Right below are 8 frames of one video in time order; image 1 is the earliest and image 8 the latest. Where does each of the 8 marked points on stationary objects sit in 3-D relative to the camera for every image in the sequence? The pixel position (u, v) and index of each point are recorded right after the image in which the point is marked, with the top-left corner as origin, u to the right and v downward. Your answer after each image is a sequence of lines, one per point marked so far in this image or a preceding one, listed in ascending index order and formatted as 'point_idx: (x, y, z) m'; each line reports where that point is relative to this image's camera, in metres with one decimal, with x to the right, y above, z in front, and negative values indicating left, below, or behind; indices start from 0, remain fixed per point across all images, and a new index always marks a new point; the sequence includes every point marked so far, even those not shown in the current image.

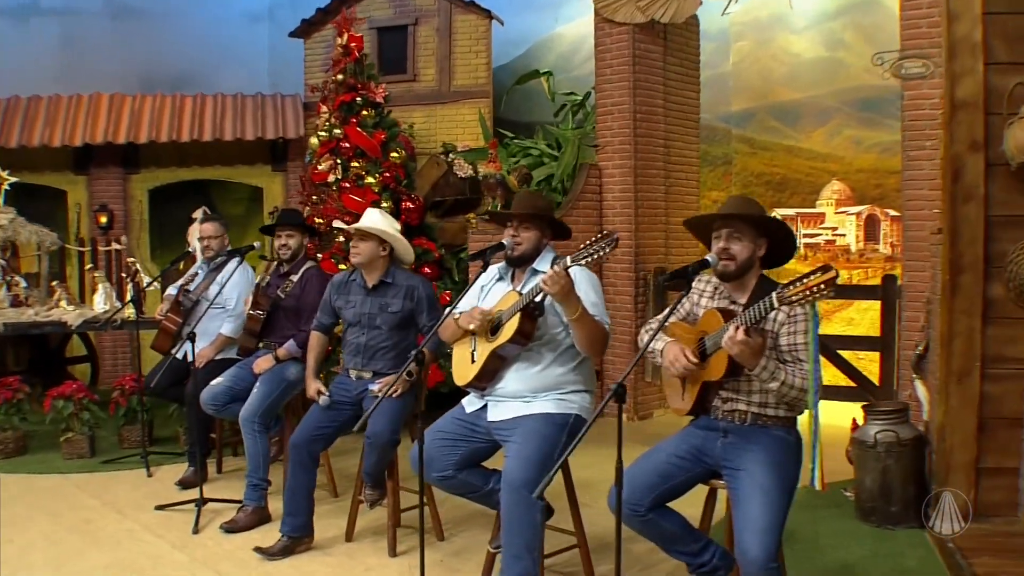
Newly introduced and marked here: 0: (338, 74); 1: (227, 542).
0: (-1.0, +1.3, +6.5) m
1: (-1.2, -1.1, +4.6) m
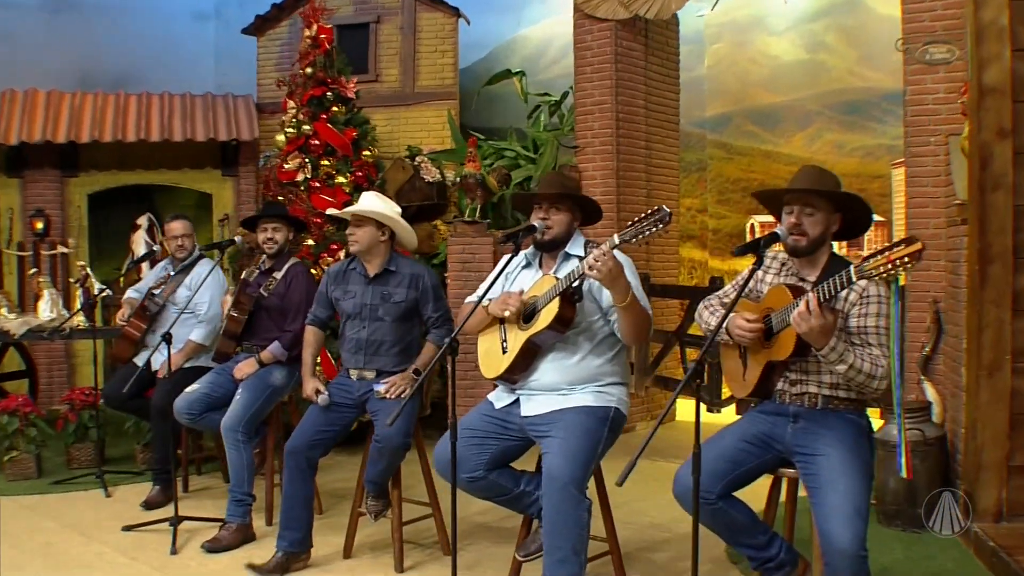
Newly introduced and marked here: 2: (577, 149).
0: (-1.2, +1.2, +6.2) m
1: (-1.2, -1.1, +4.2) m
2: (+0.4, +0.8, +6.5) m
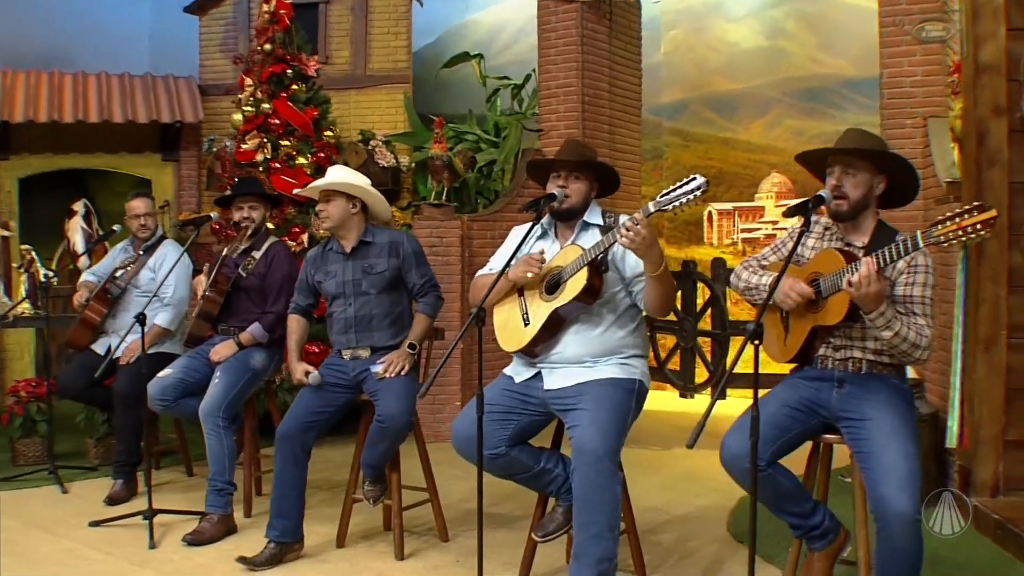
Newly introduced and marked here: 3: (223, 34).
0: (-1.3, +1.3, +5.9) m
1: (-1.1, -1.0, +3.9) m
2: (+0.2, +0.9, +6.4) m
3: (-2.2, +2.0, +8.6) m
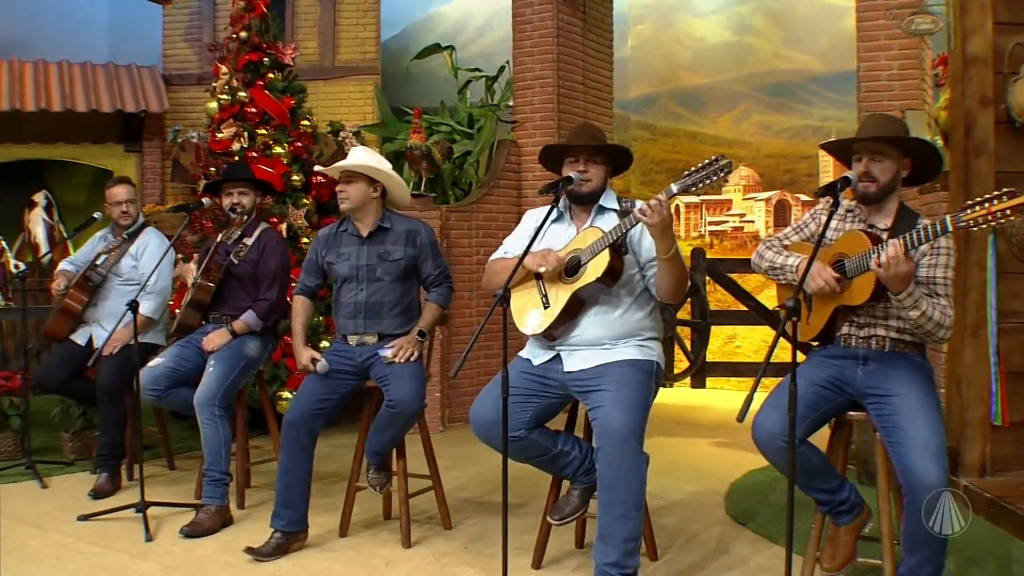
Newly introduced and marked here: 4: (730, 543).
0: (-1.4, +1.4, +5.8) m
1: (-1.1, -0.9, +3.9) m
2: (0.0, +1.0, +6.4) m
3: (-2.5, +2.0, +8.5) m
4: (+0.8, -0.9, +3.8) m
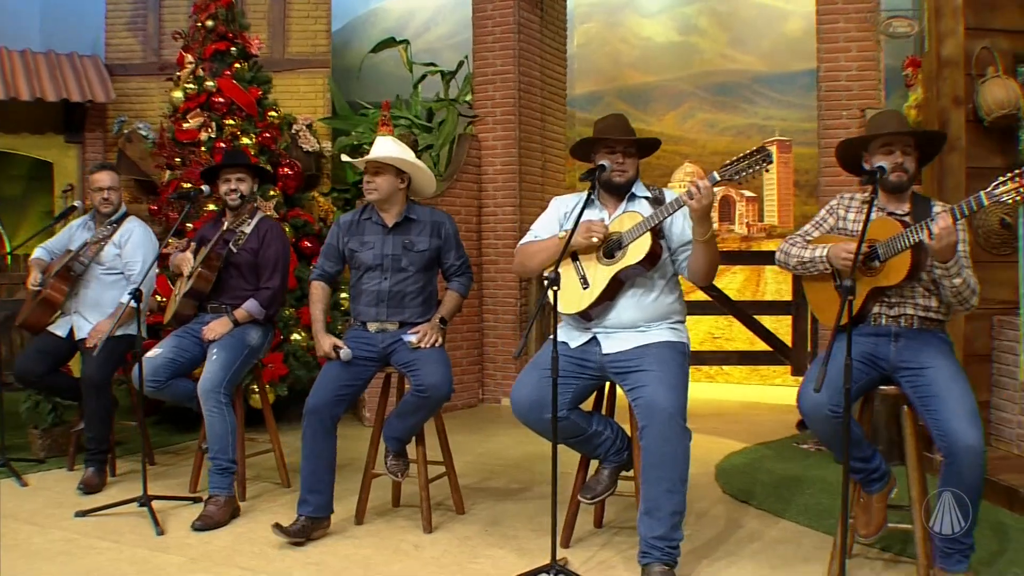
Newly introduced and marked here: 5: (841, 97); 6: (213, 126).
0: (-1.6, +1.4, +5.7) m
1: (-1.0, -0.9, +3.8) m
2: (-0.2, +1.0, +6.5) m
3: (-3.0, +2.1, +8.2) m
4: (+0.8, -0.8, +4.0) m
5: (+1.7, +1.0, +5.5) m
6: (-1.6, +0.8, +5.7) m
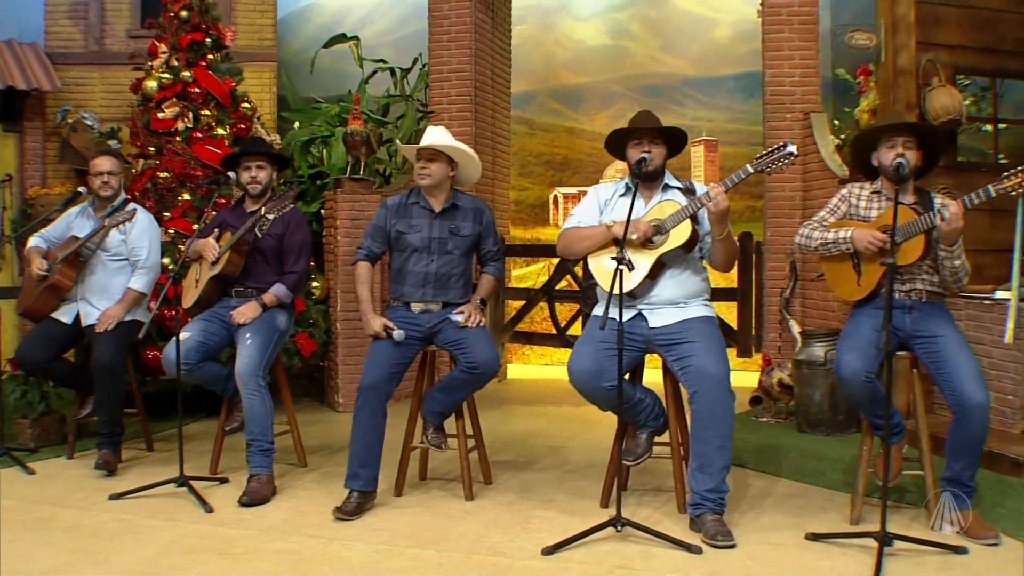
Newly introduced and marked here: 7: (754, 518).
0: (-1.7, +1.5, +5.8) m
1: (-0.9, -0.8, +4.0) m
2: (-0.5, +1.1, +6.7) m
3: (-3.5, +2.1, +8.0) m
4: (+0.9, -0.8, +4.4) m
5: (+1.5, +1.0, +6.1) m
6: (-1.7, +0.9, +5.7) m
7: (+0.9, -0.8, +3.8) m
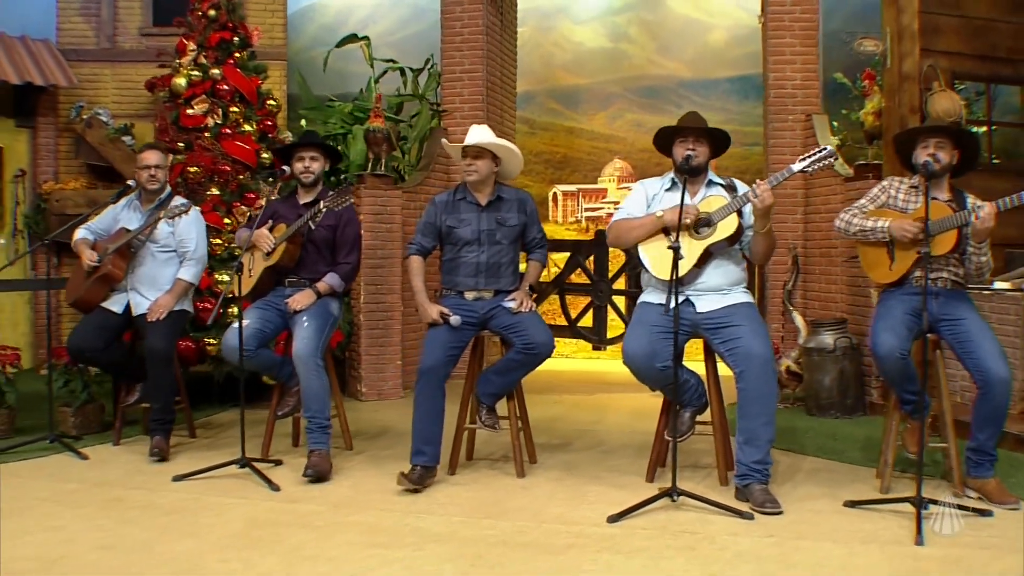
0: (-1.6, +1.5, +5.9) m
1: (-0.7, -0.8, +4.2) m
2: (-0.4, +1.1, +7.0) m
3: (-3.5, +2.2, +8.1) m
4: (+1.1, -0.7, +4.7) m
5: (+1.6, +1.1, +6.4) m
6: (-1.6, +0.9, +5.9) m
7: (+1.1, -0.8, +4.1) m
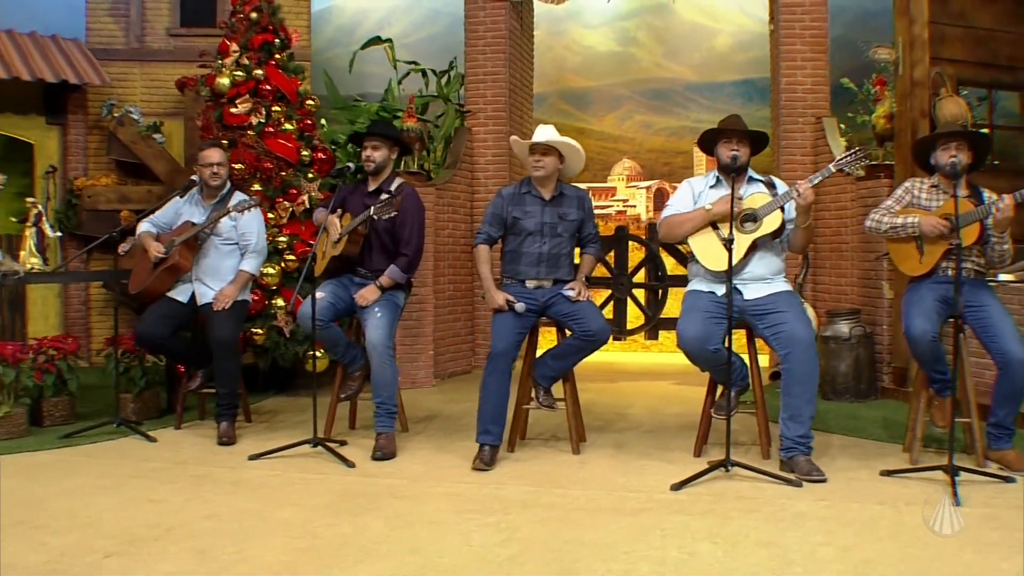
0: (-1.5, +1.5, +6.2) m
1: (-0.5, -0.7, +4.4) m
2: (-0.3, +1.2, +7.3) m
3: (-3.4, +2.2, +8.3) m
4: (+1.3, -0.7, +5.1) m
5: (+1.8, +1.1, +6.8) m
6: (-1.4, +1.0, +6.1) m
7: (+1.3, -0.7, +4.5) m
